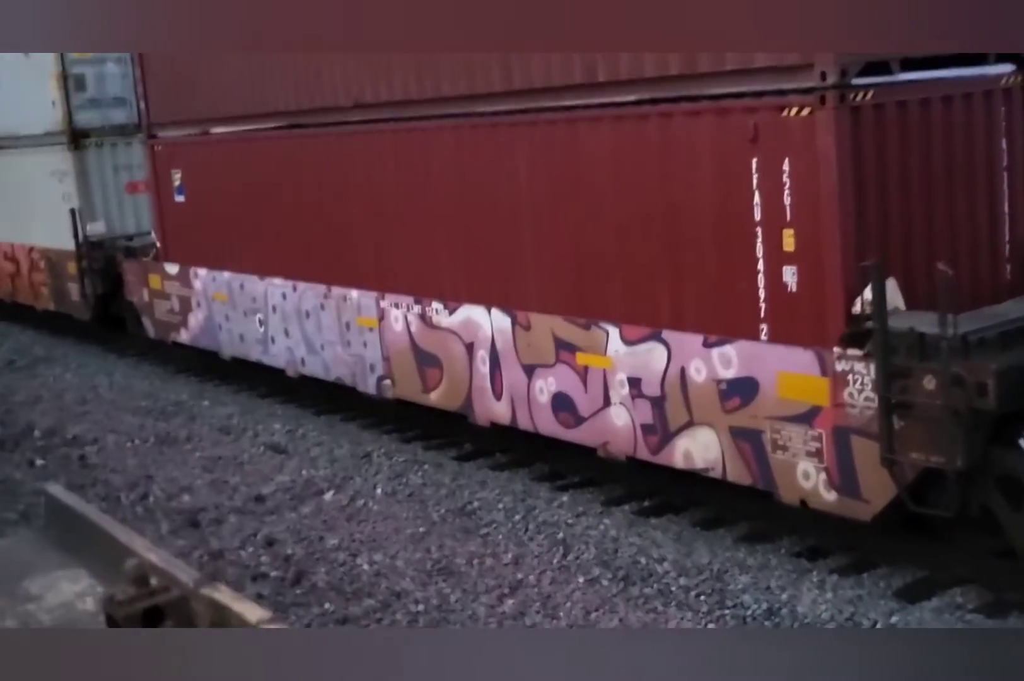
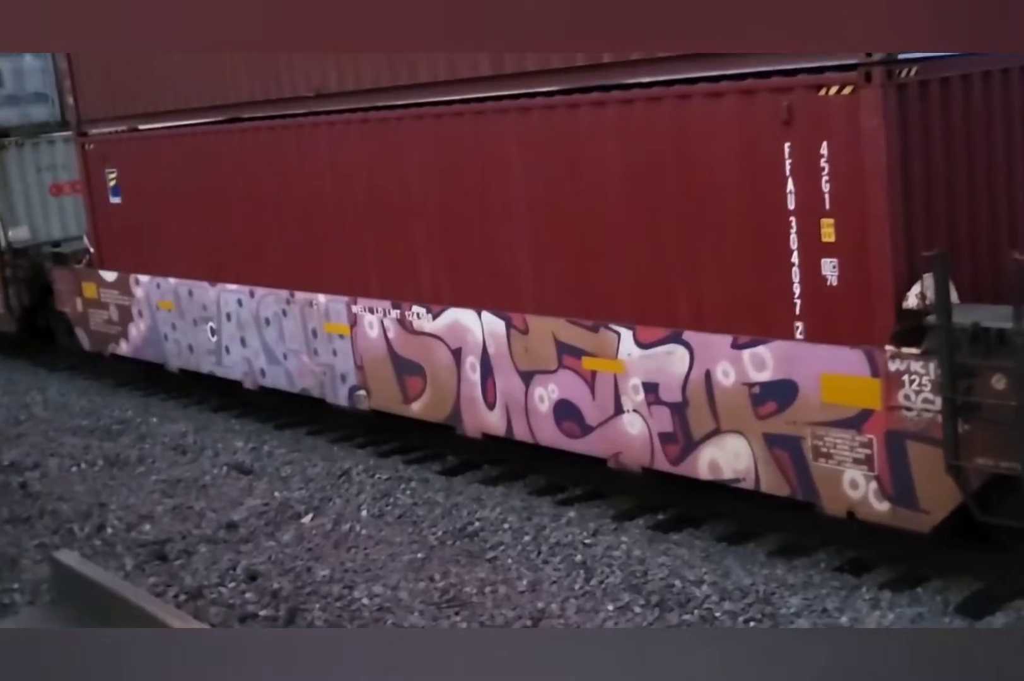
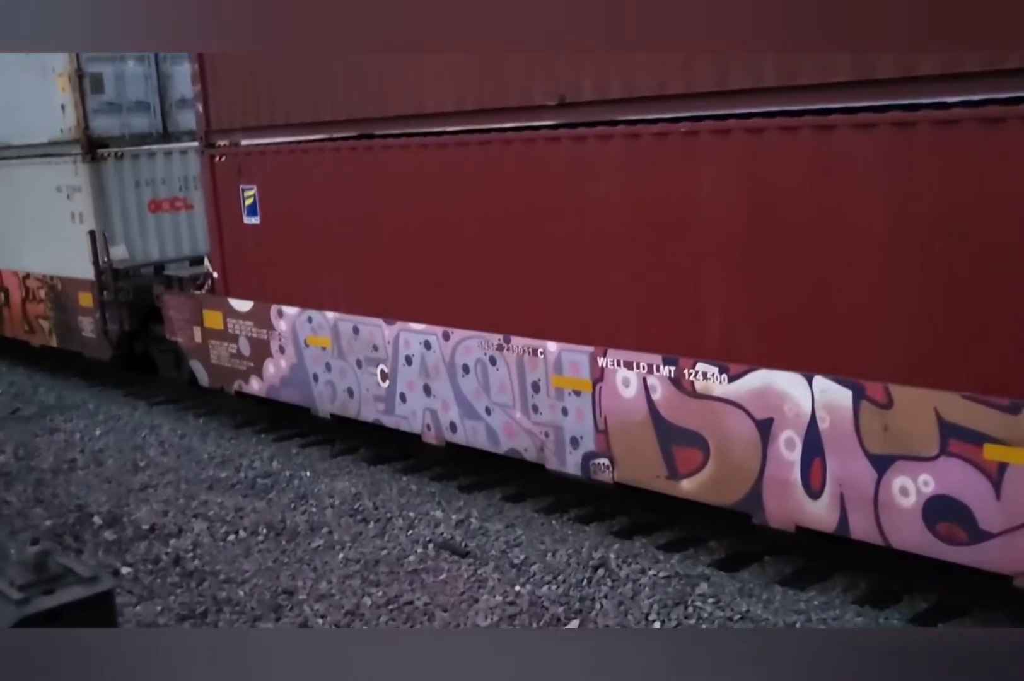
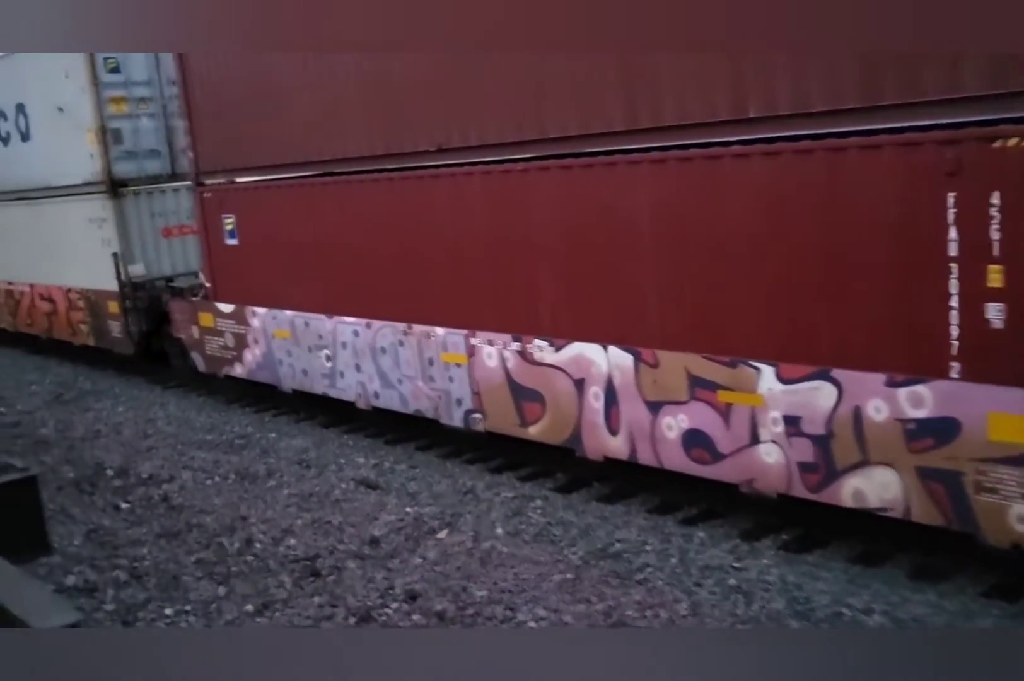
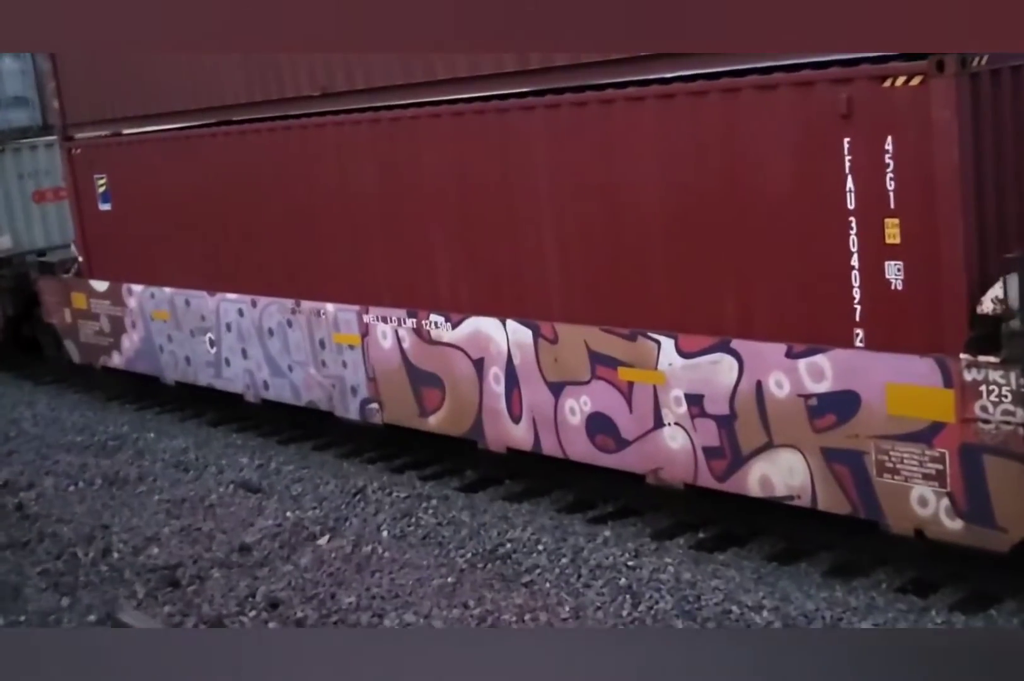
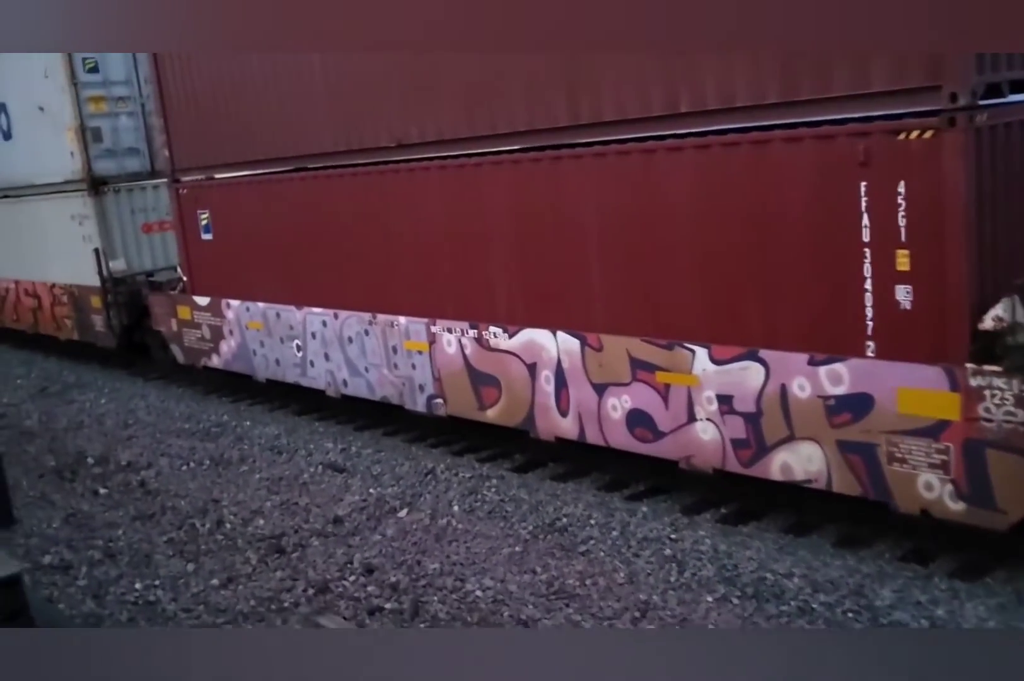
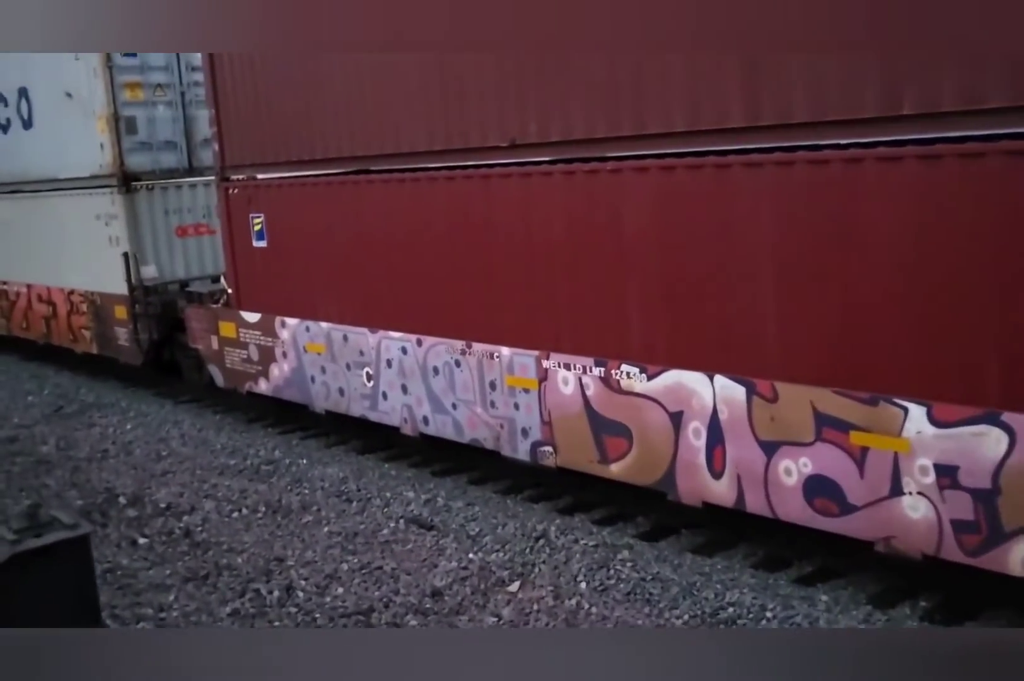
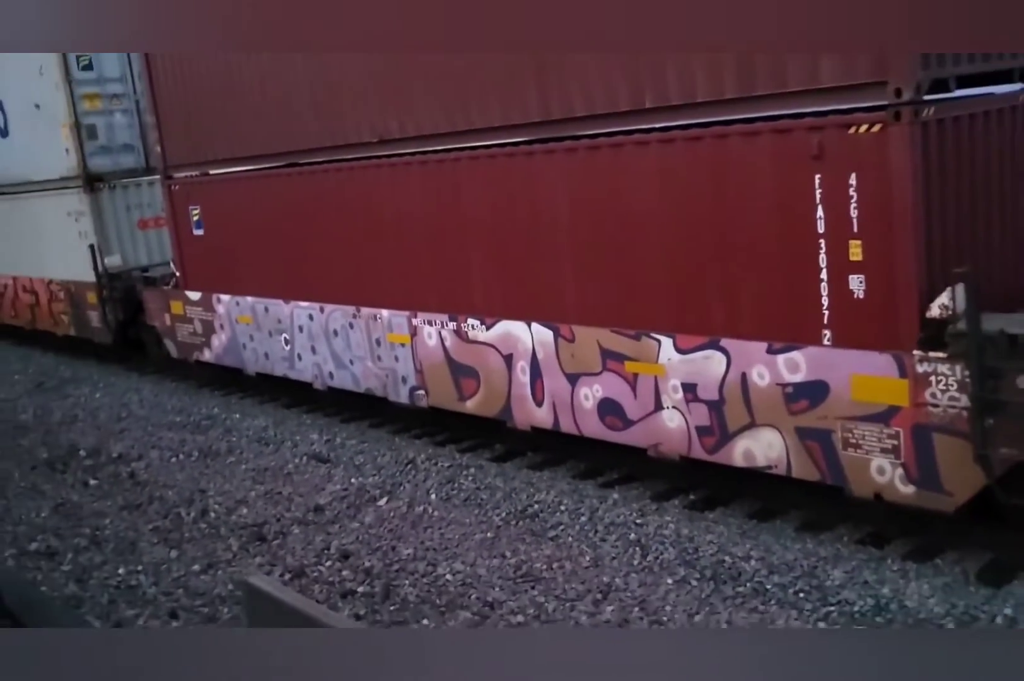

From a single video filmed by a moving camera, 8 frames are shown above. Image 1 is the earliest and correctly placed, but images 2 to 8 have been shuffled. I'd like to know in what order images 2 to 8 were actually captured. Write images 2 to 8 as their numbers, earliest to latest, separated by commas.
2, 5, 8, 6, 4, 7, 3
